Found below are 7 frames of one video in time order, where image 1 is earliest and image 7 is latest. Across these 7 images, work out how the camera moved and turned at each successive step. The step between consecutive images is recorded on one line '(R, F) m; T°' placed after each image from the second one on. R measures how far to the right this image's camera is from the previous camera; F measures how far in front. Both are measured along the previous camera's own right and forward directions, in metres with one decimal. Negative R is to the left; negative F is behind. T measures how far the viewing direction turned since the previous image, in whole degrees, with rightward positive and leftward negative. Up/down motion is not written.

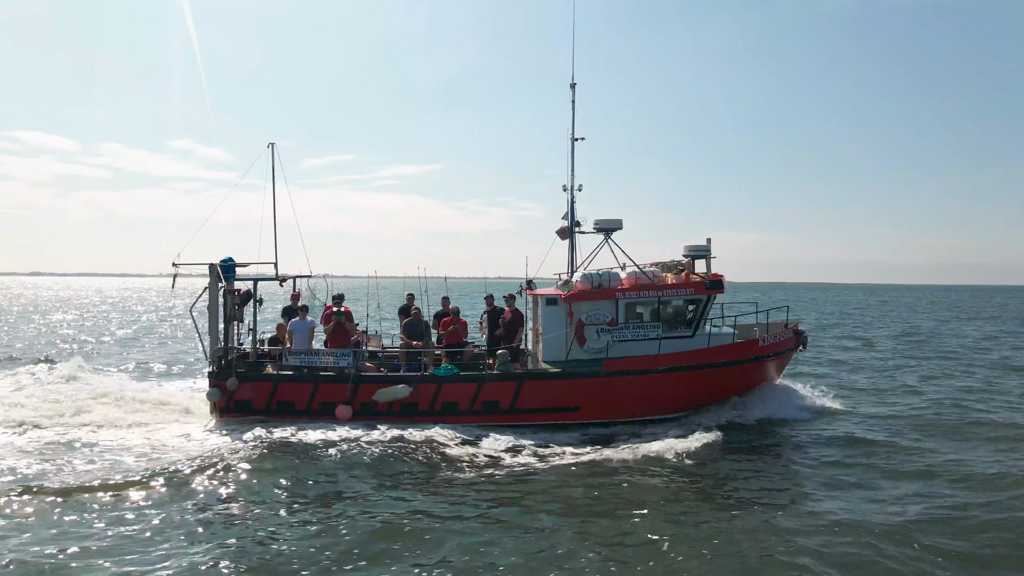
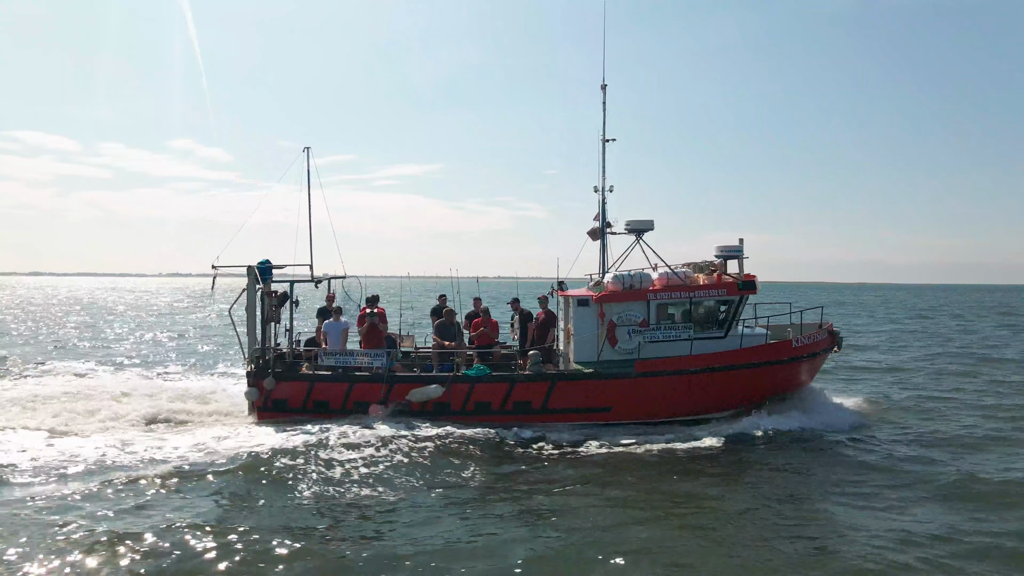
(-0.6, -0.1) m; 0°
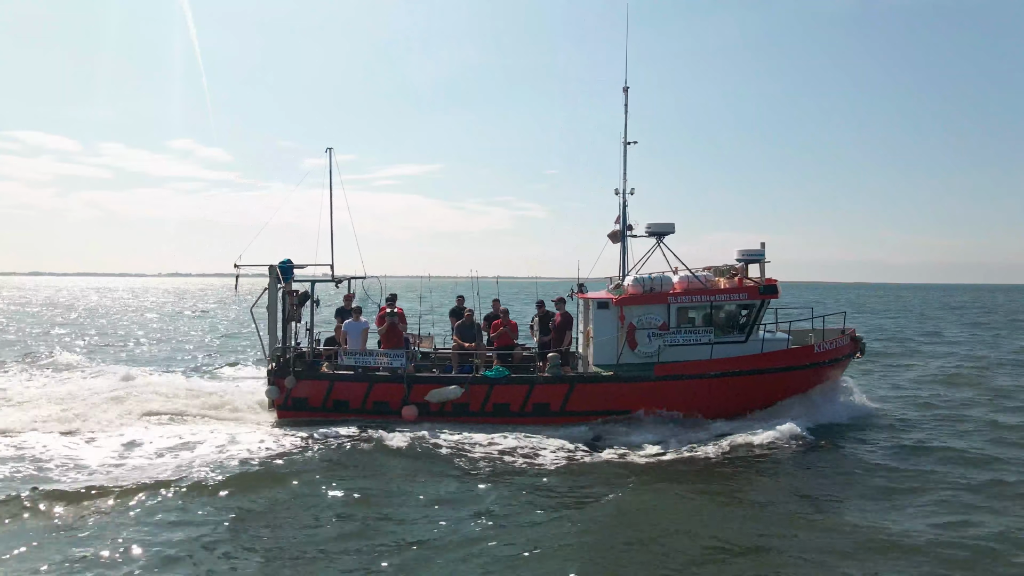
(-0.4, 0.0) m; 0°
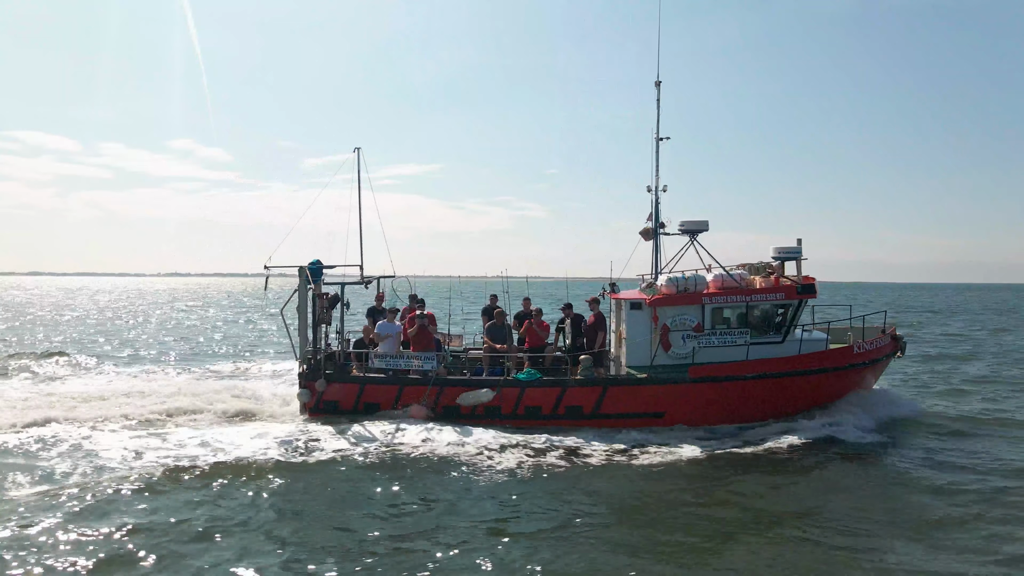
(-0.6, +0.3) m; 0°
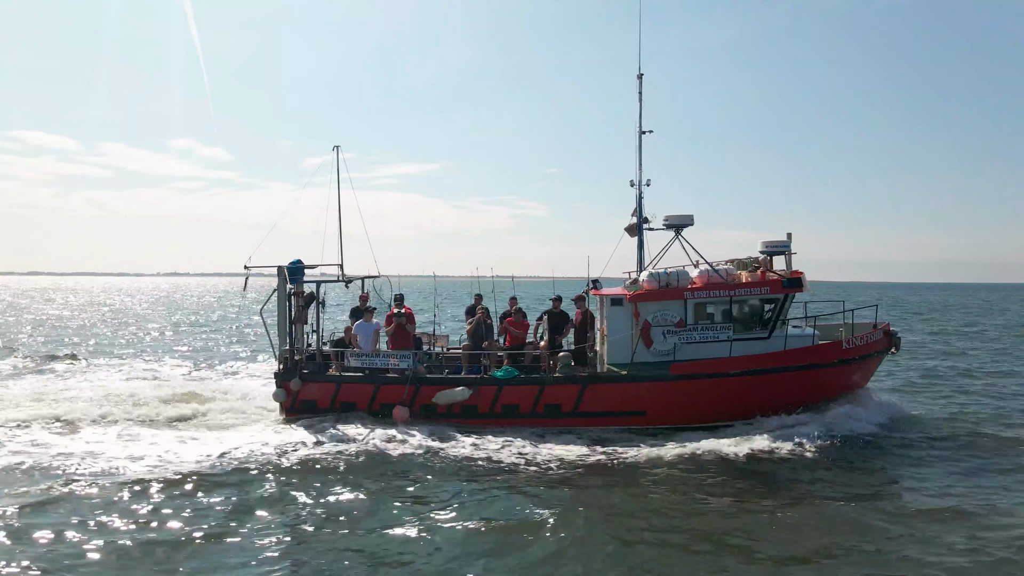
(+0.3, +0.2) m; 0°
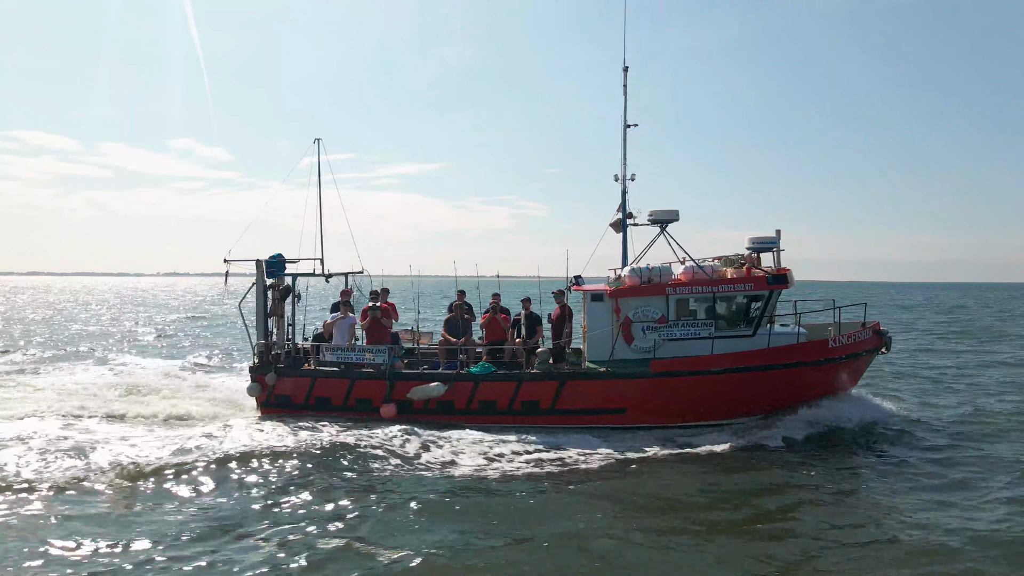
(+0.3, +0.2) m; 0°
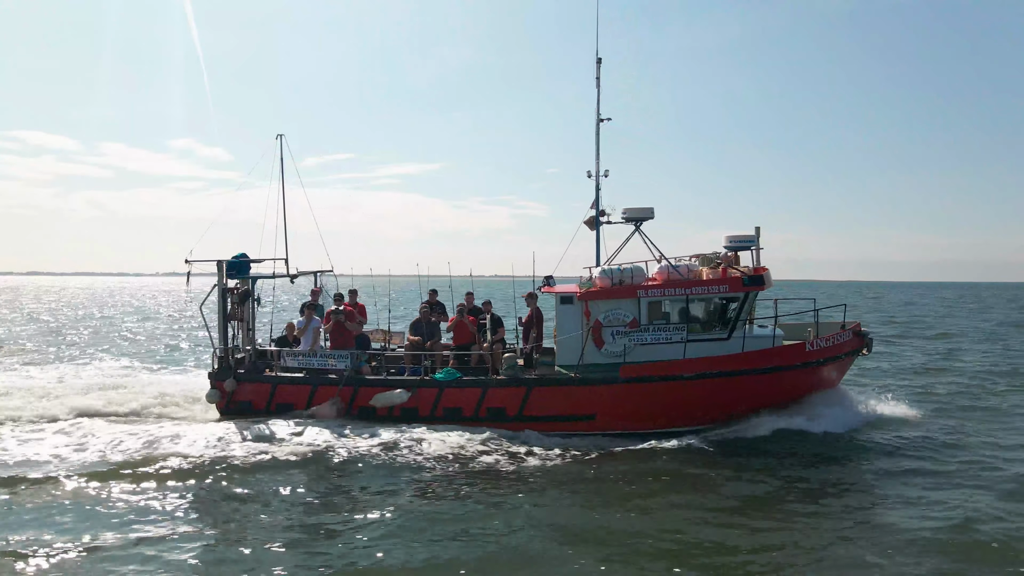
(+0.5, +0.5) m; 0°
